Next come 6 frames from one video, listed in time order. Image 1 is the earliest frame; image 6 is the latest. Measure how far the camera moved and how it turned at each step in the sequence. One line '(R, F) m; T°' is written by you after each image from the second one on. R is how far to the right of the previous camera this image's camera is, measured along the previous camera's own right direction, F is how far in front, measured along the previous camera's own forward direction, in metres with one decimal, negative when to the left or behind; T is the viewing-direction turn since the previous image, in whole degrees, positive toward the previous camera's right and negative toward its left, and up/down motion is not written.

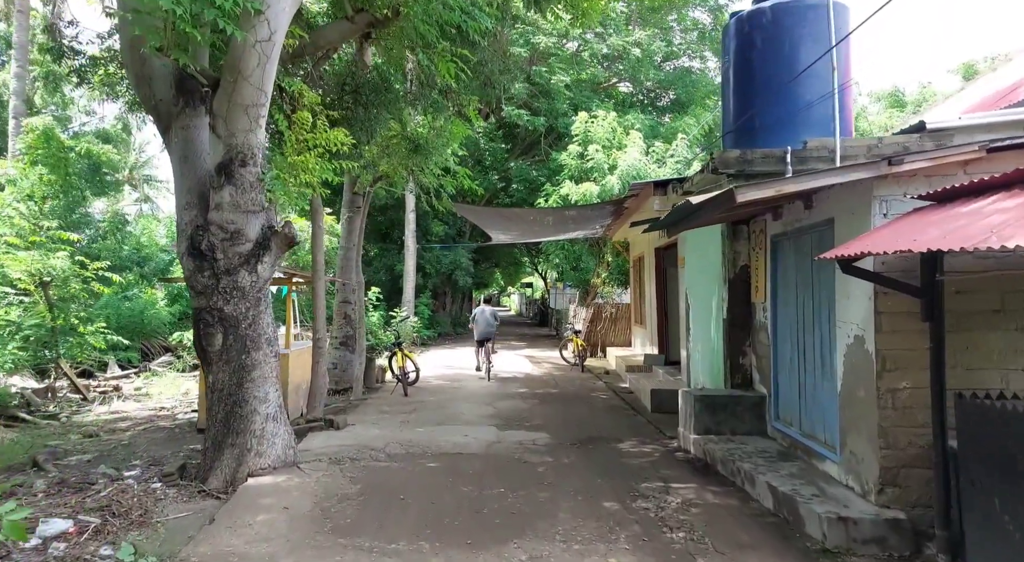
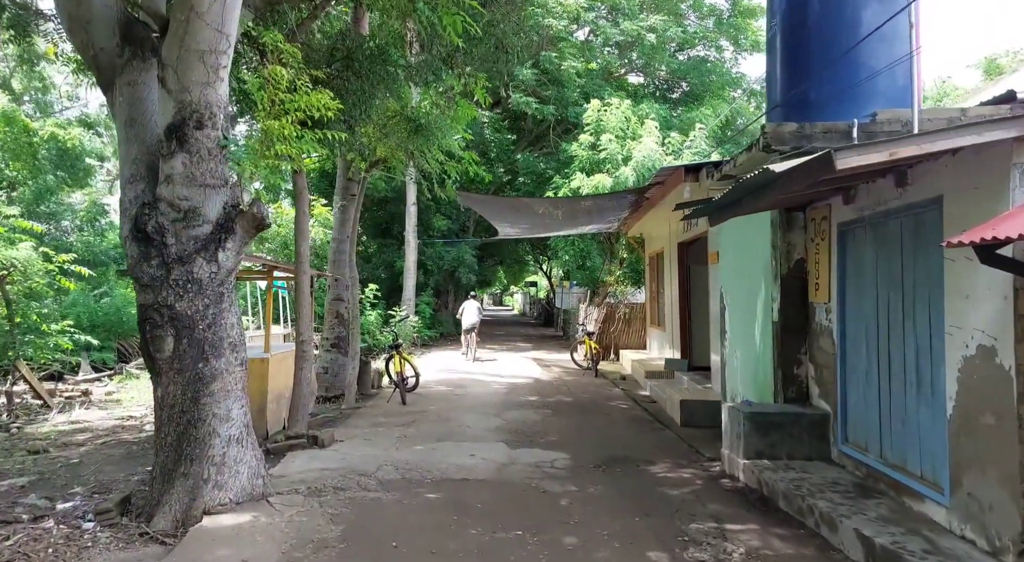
(-0.1, +1.0) m; 0°
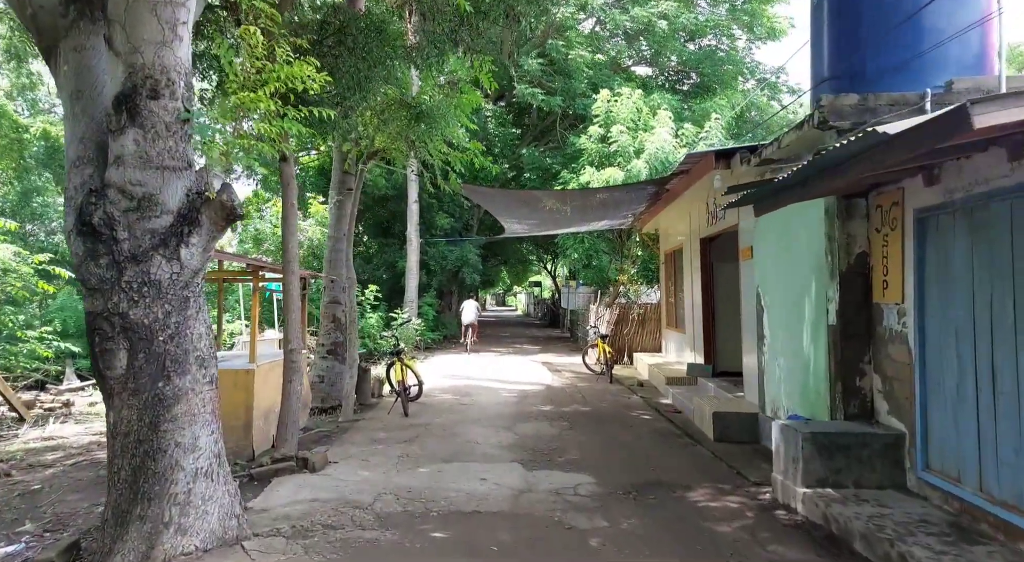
(-0.1, +0.8) m; 0°
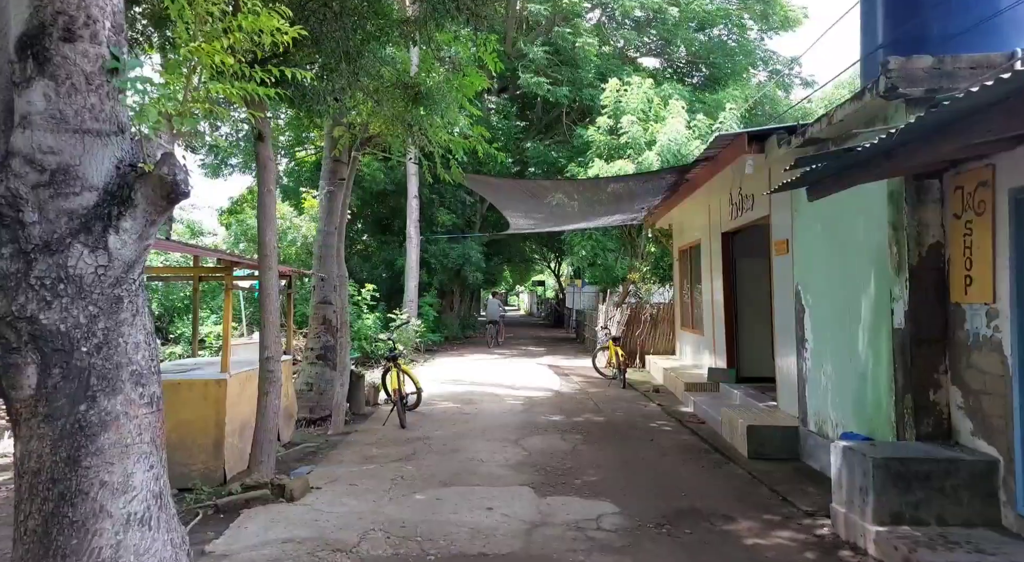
(-0.1, +0.8) m; 0°
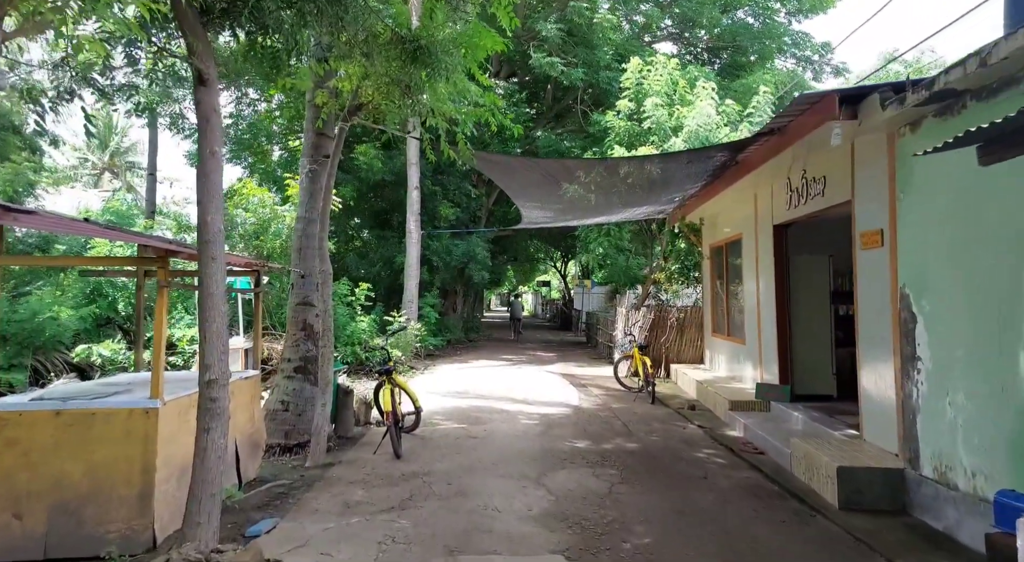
(-0.2, +1.4) m; 0°
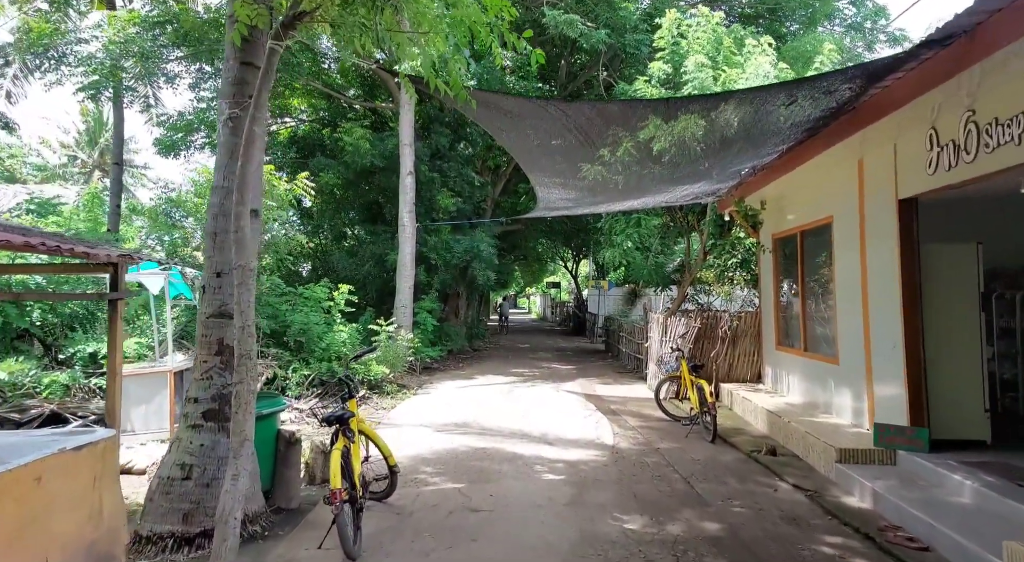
(-0.1, +2.3) m; -1°
